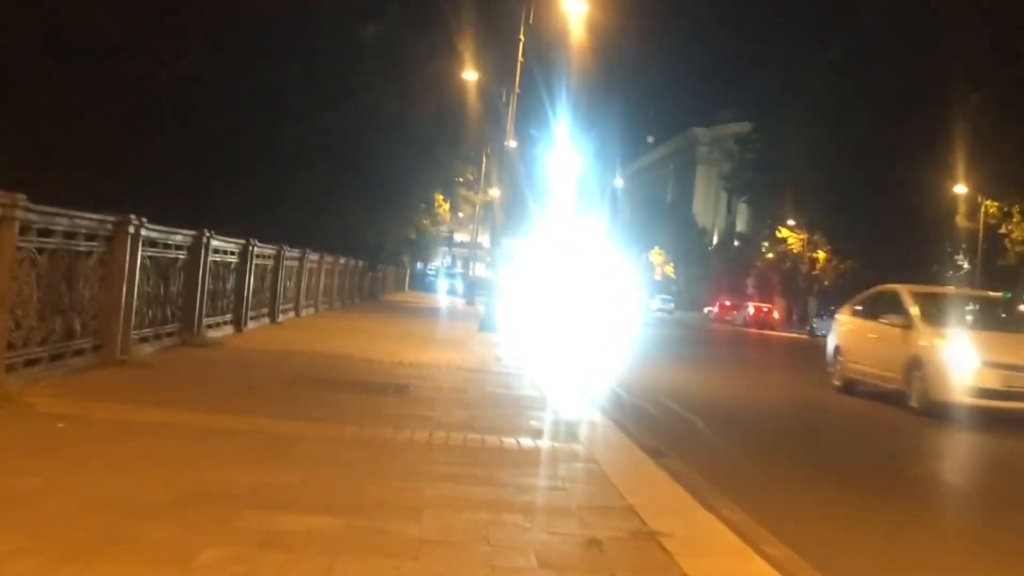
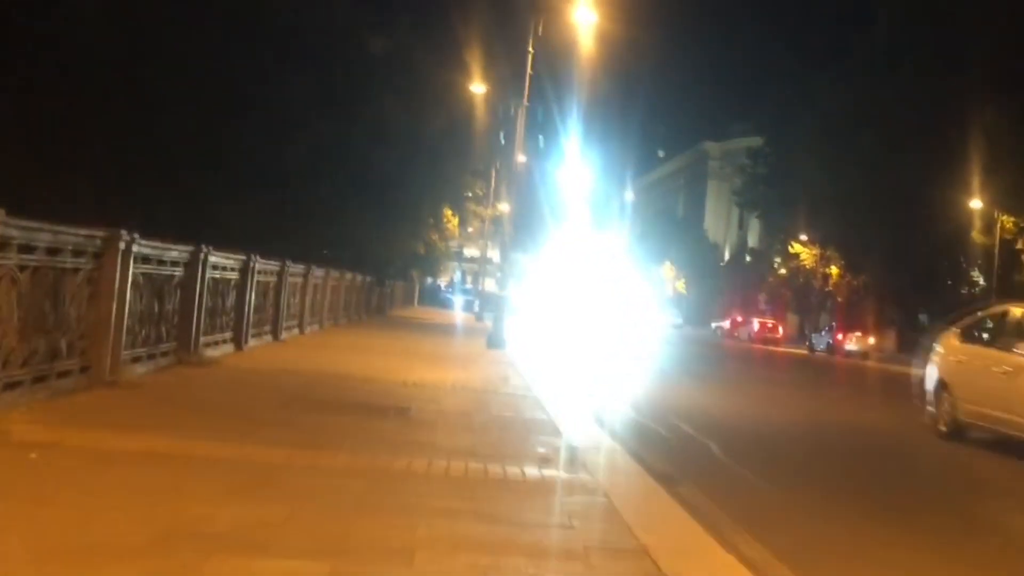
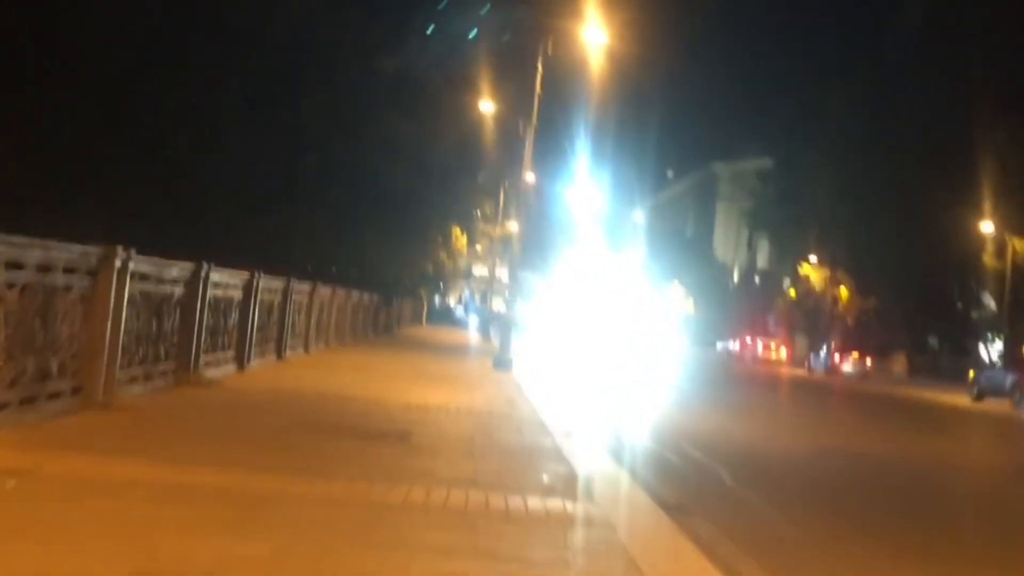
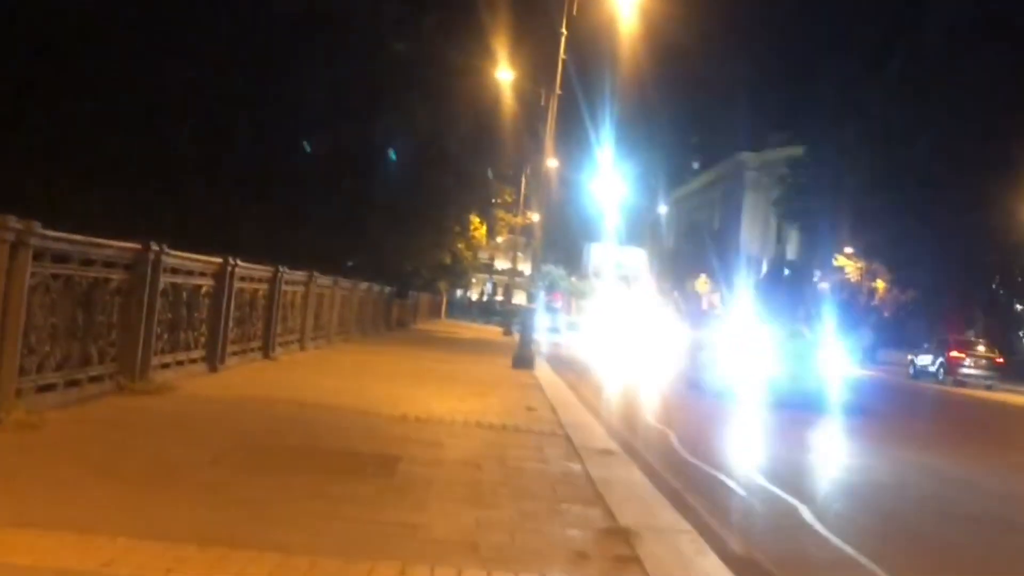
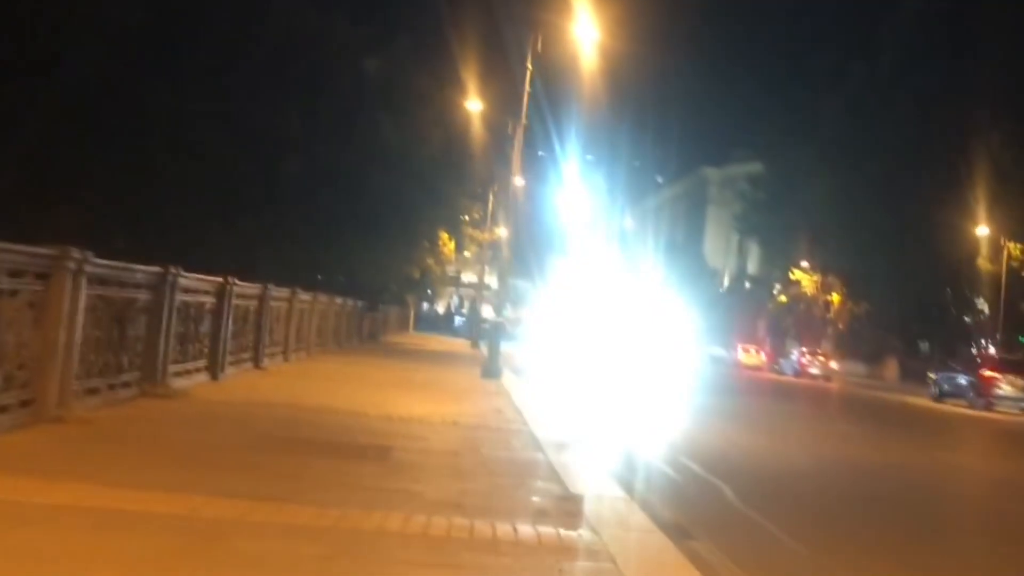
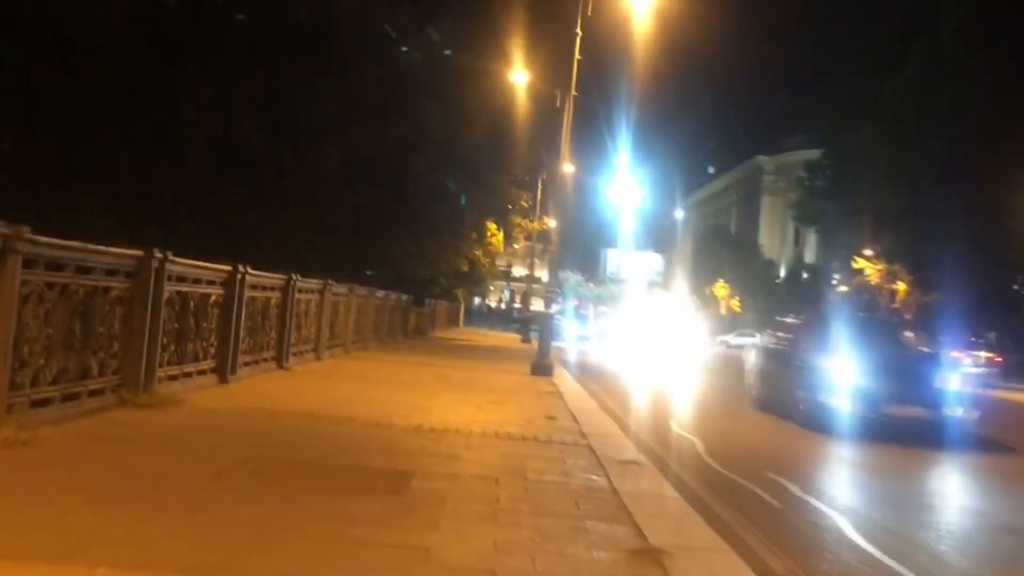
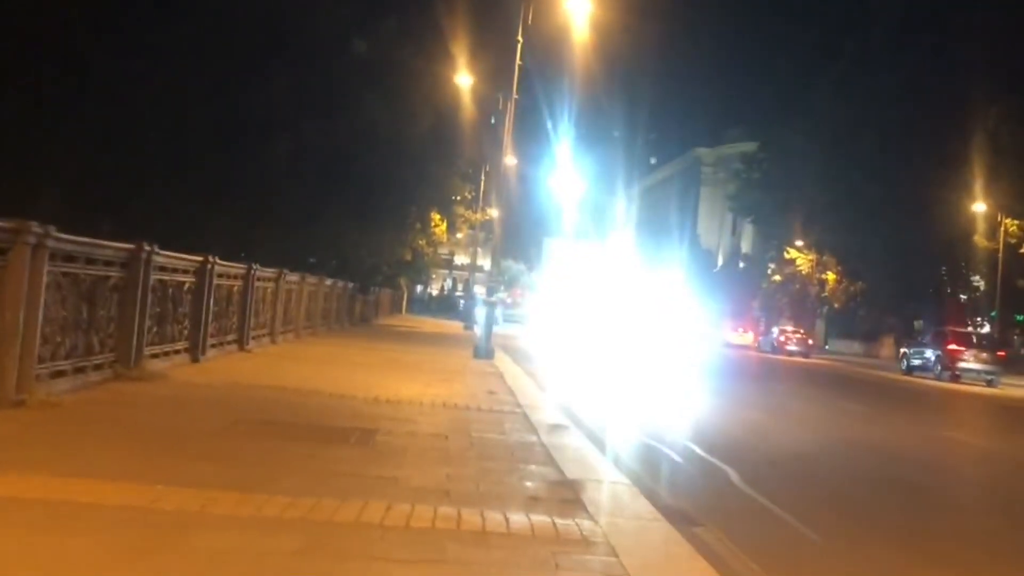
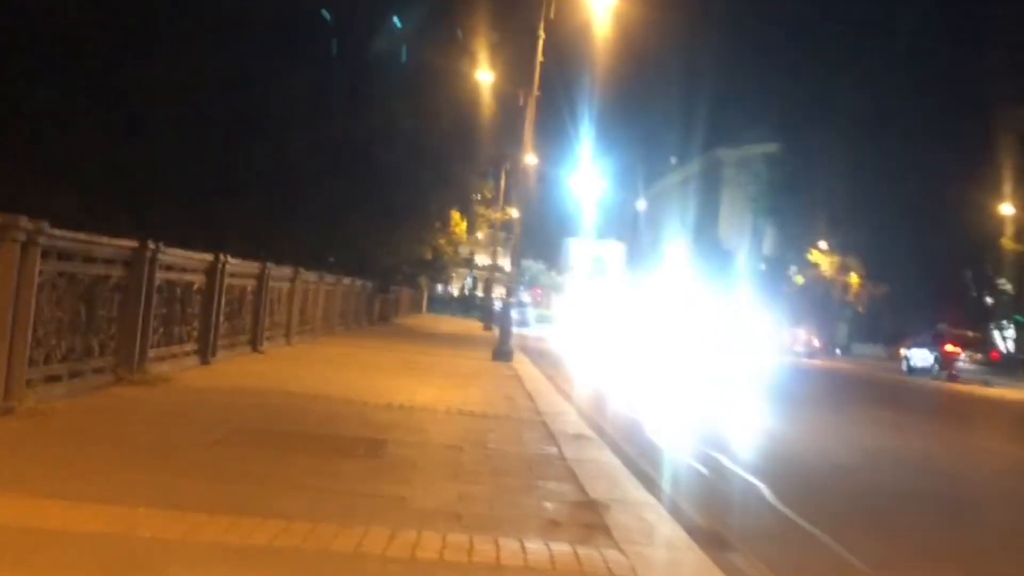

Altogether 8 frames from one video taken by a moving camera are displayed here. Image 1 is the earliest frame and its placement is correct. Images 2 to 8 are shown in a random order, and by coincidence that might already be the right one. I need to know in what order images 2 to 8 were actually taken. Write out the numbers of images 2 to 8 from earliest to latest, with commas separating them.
2, 3, 5, 7, 8, 4, 6
